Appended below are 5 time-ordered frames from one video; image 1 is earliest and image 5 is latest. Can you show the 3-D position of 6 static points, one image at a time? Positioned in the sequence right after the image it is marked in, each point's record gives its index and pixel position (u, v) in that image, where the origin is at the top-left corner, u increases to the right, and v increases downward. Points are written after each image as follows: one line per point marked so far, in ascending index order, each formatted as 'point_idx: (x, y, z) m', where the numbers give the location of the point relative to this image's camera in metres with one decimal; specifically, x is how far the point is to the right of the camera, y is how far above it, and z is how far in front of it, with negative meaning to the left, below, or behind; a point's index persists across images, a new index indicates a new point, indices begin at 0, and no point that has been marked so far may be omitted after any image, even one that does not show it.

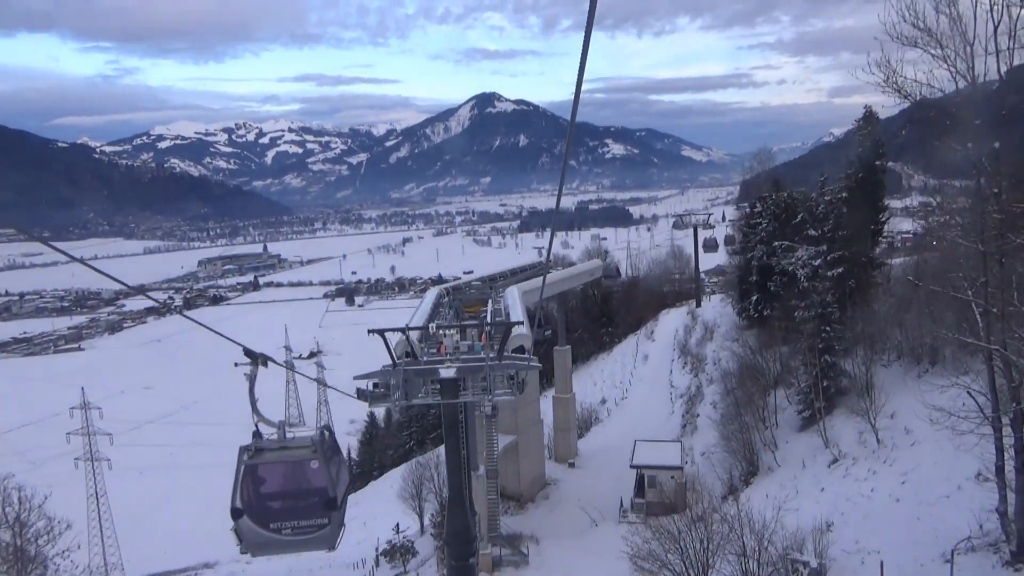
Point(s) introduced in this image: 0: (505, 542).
0: (-0.2, -7.2, +19.6) m
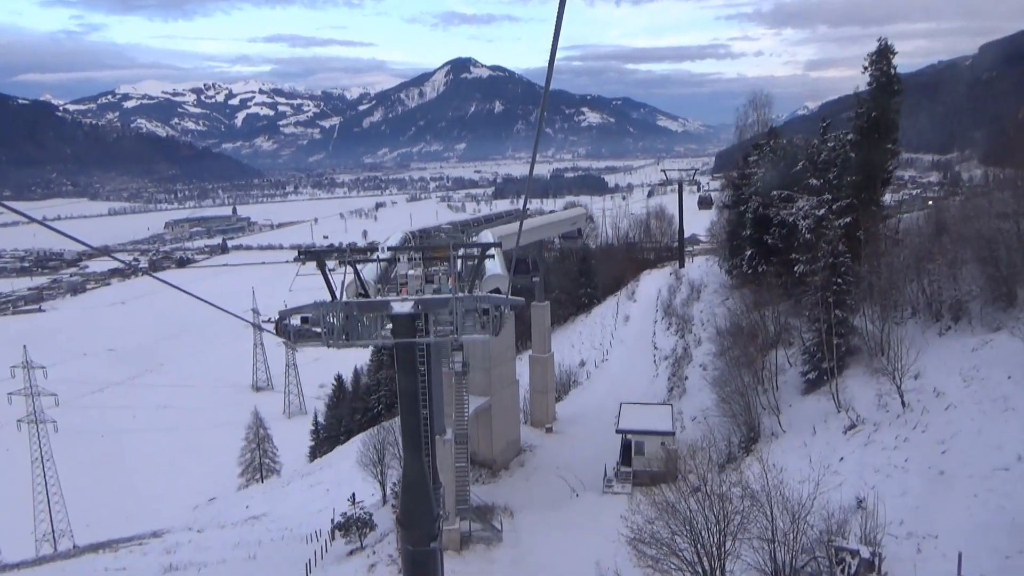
0: (-1.0, -5.9, +18.1) m
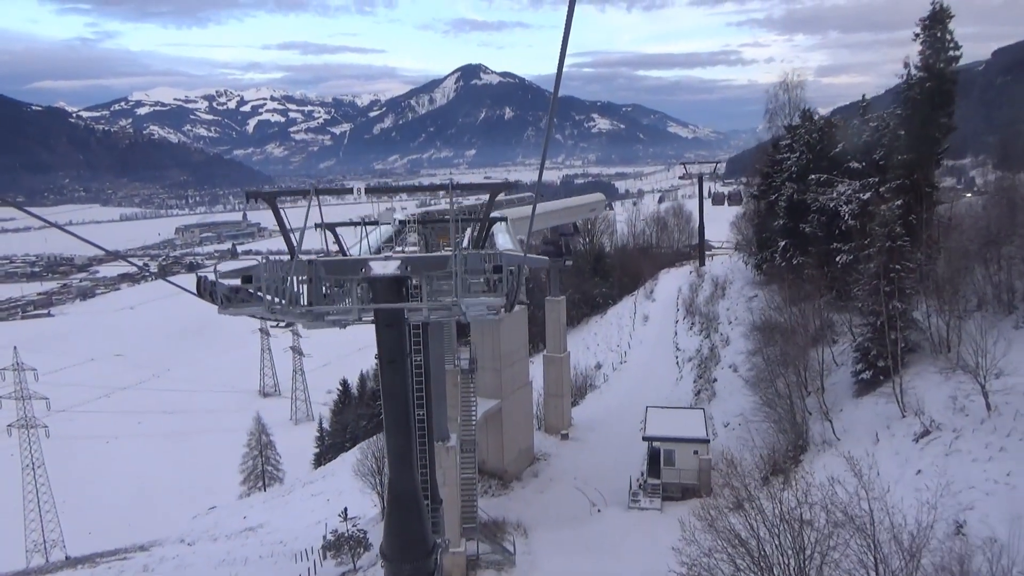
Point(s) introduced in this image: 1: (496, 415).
0: (-0.7, -5.8, +16.6) m
1: (-0.5, -3.5, +19.7) m
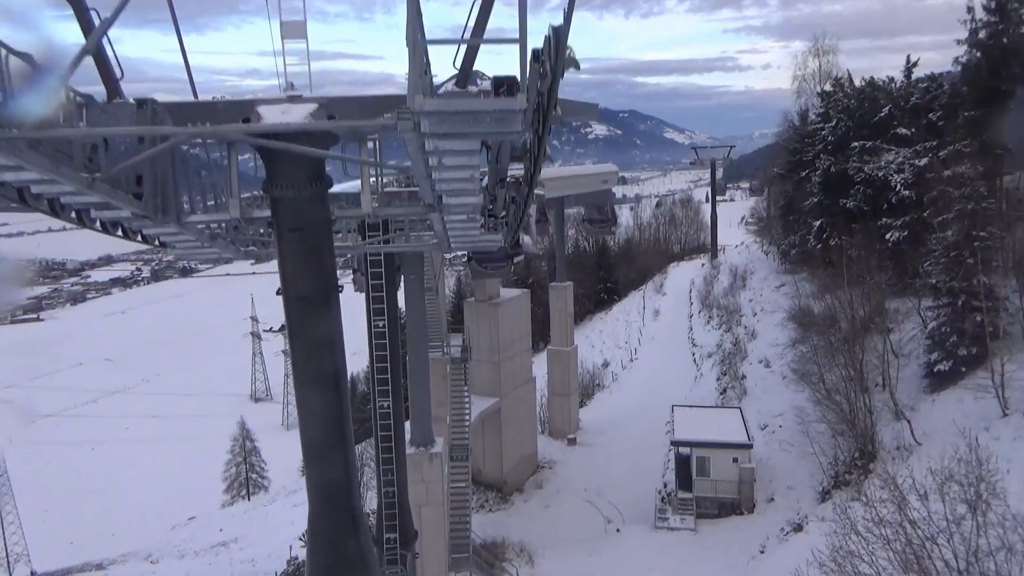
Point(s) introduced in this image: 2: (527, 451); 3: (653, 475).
0: (-0.7, -5.4, +14.5) m
1: (-0.5, -3.2, +17.6) m
2: (+0.3, -4.3, +18.7) m
3: (+3.5, -5.0, +18.5) m
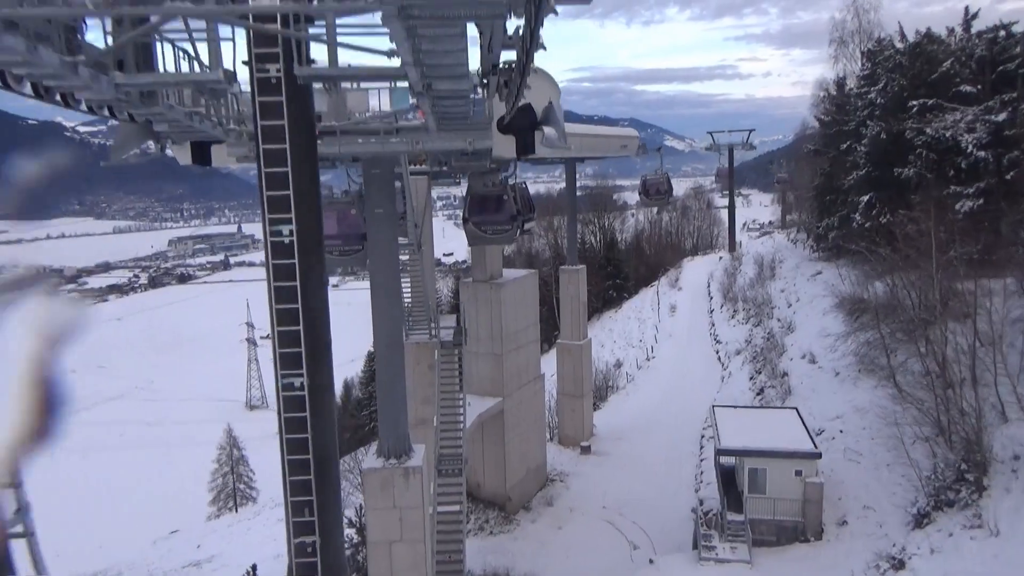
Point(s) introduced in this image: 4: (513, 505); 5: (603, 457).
0: (-0.6, -5.1, +12.4) m
1: (-0.4, -3.0, +15.6) m
2: (+0.4, -4.1, +16.7) m
3: (+3.6, -4.7, +16.5) m
4: (0.0, -4.9, +16.0) m
5: (+2.3, -4.5, +18.6) m
